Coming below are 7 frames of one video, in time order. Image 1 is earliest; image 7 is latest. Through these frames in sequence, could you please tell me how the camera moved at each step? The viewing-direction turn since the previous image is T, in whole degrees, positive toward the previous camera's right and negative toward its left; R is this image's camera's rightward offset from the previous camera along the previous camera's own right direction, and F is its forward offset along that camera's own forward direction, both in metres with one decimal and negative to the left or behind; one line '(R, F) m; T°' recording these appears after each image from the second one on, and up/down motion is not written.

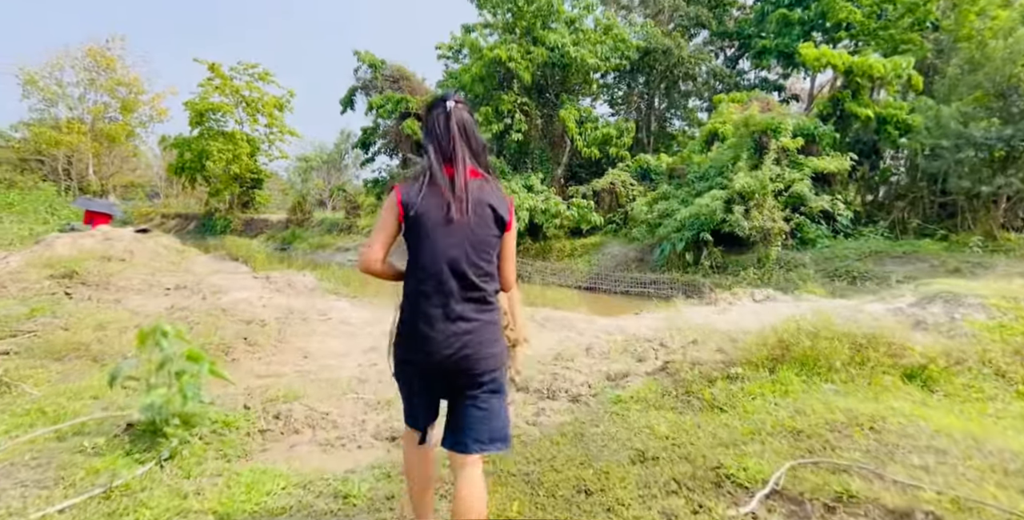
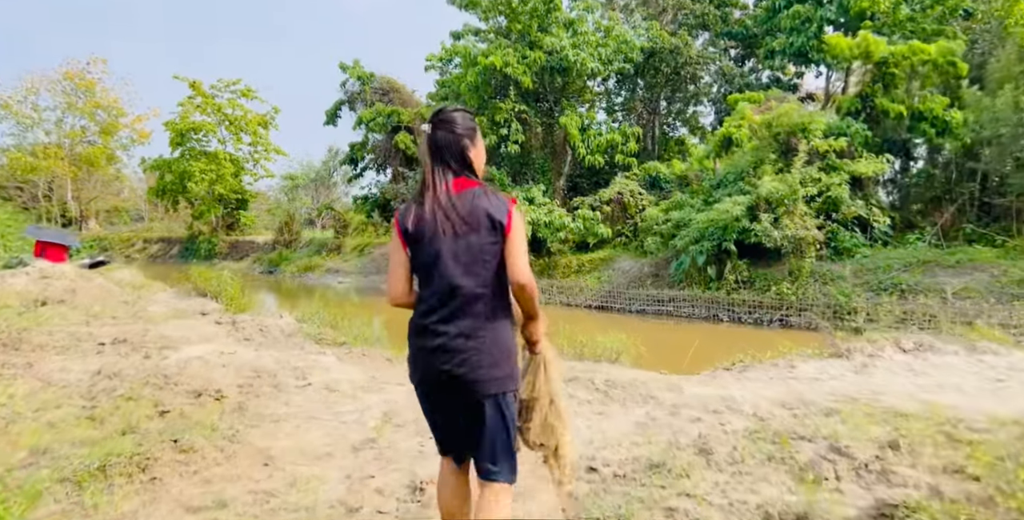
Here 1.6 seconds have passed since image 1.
(-0.3, +1.1) m; +1°
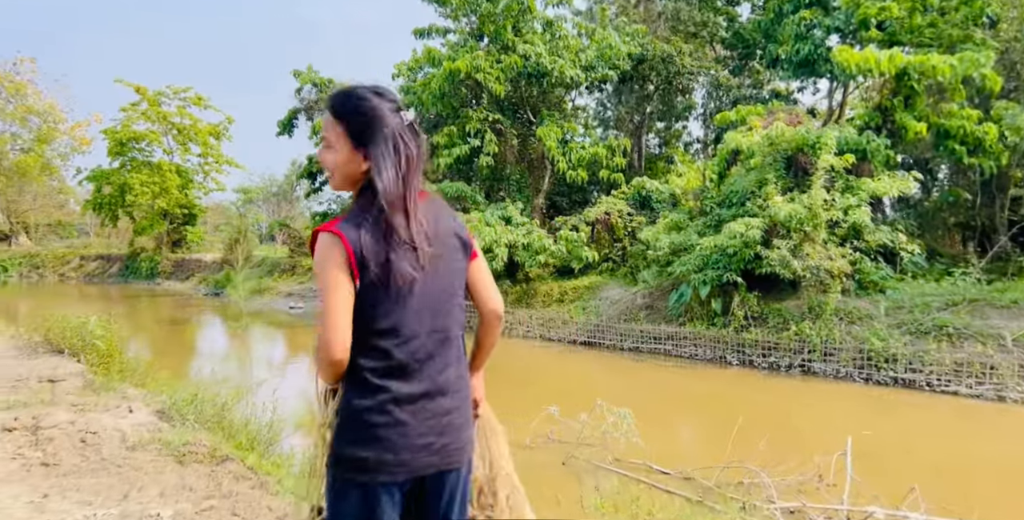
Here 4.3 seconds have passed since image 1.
(-0.1, +1.8) m; +3°
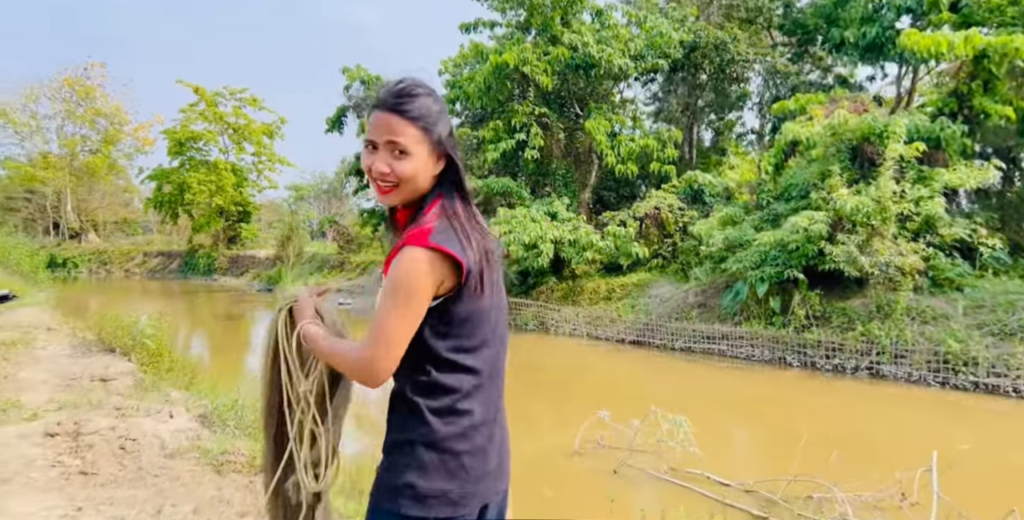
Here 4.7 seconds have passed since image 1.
(0.0, +0.2) m; -4°
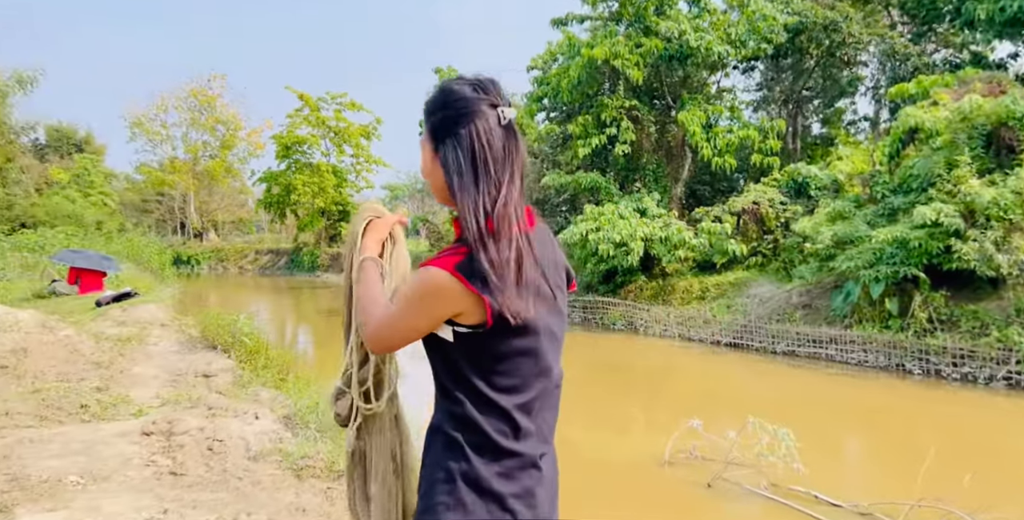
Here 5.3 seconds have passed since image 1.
(0.0, +0.2) m; -9°
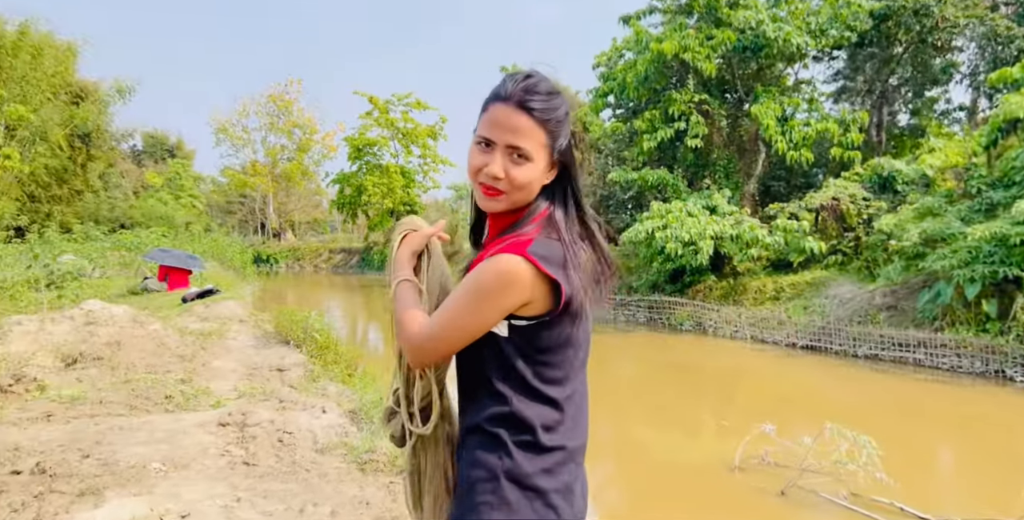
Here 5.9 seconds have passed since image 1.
(0.0, 0.0) m; -6°
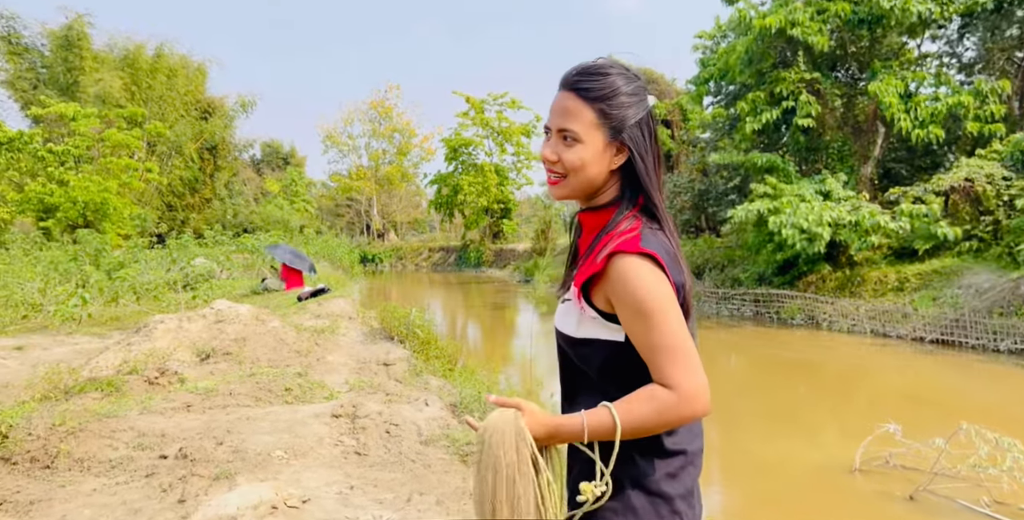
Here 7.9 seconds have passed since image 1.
(0.0, 0.0) m; -9°
